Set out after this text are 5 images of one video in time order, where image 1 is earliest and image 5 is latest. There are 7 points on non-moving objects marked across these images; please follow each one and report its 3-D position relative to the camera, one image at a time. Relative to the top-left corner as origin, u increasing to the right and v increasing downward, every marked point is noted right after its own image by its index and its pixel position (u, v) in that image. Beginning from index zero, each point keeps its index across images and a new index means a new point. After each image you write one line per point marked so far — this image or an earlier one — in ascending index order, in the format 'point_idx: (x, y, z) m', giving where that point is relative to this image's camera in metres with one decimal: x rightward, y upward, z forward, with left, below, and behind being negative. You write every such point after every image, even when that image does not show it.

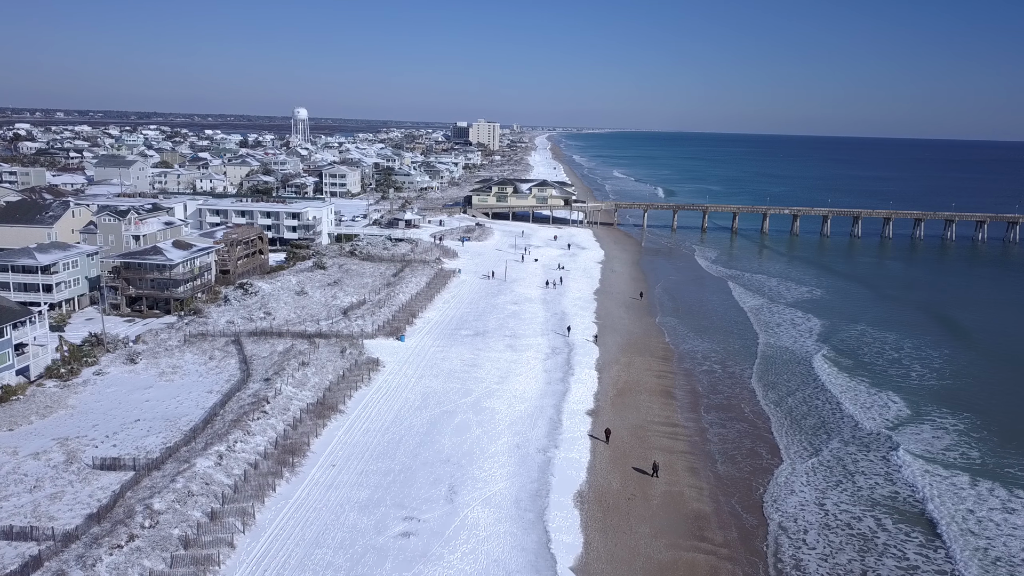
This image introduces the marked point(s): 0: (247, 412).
0: (-6.3, -3.0, +17.6) m
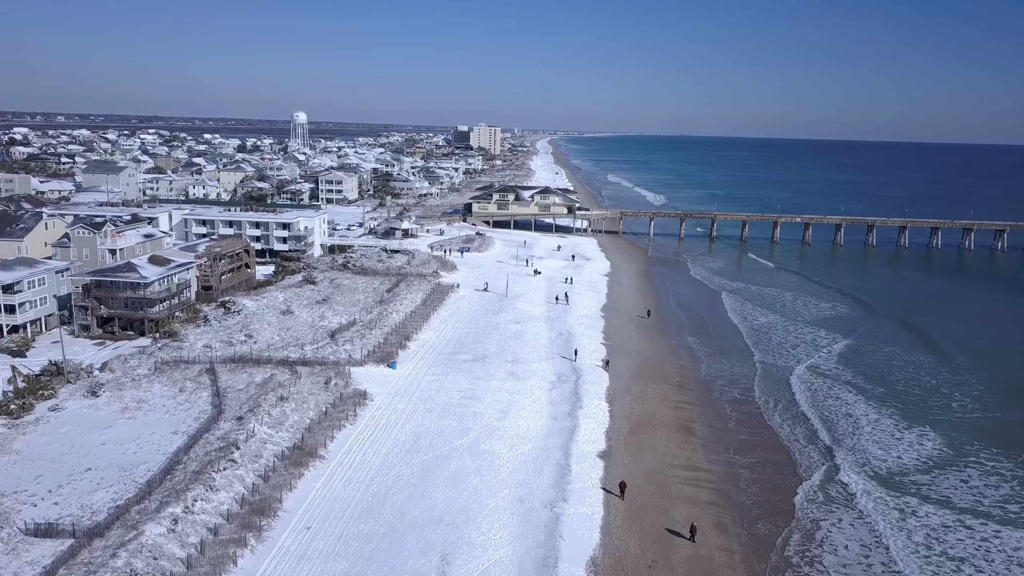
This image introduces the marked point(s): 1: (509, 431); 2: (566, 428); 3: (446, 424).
0: (-6.2, -3.6, +15.4) m
1: (-0.1, -3.6, +18.8) m
2: (+1.4, -3.7, +19.5) m
3: (-1.7, -3.5, +19.0) m
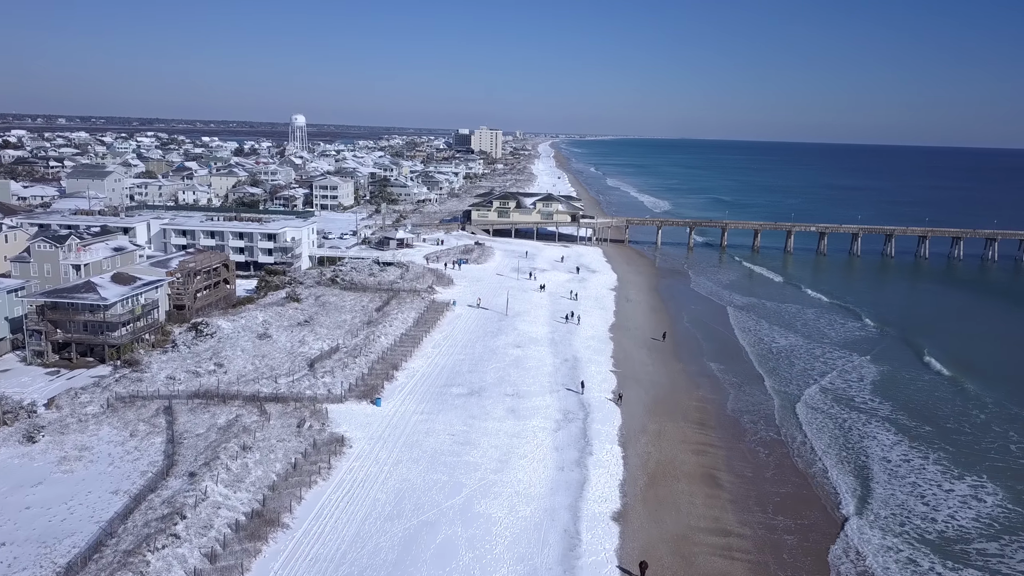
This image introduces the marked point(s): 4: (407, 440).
0: (-6.2, -4.3, +12.8) m
1: (-0.1, -4.4, +16.2) m
2: (+1.4, -4.4, +16.9) m
3: (-1.7, -4.2, +16.4) m
4: (-2.6, -3.7, +18.2) m
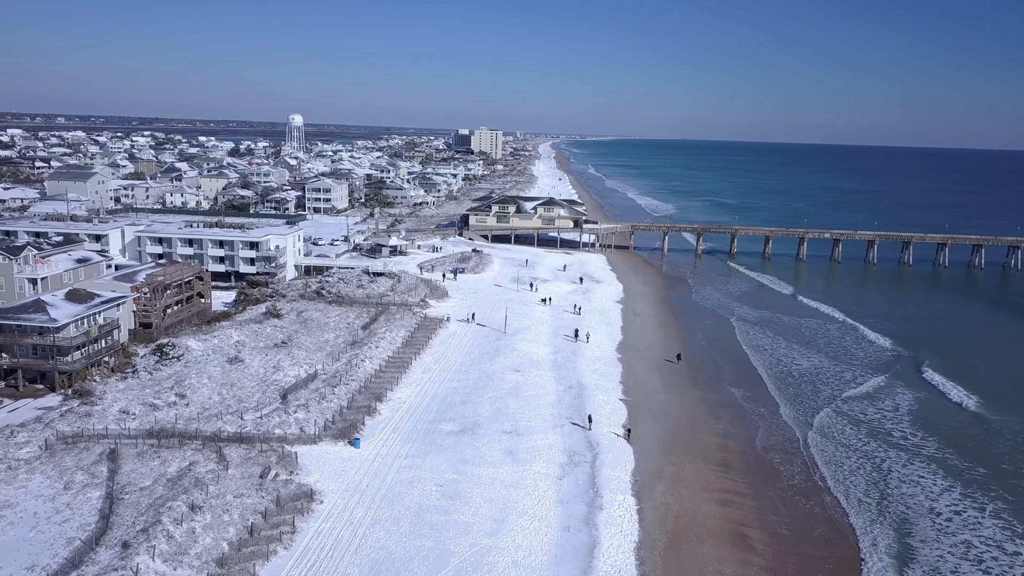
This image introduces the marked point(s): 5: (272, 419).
0: (-6.3, -4.9, +10.3) m
1: (-0.1, -4.9, +13.6) m
2: (+1.4, -5.0, +14.4) m
3: (-1.7, -4.8, +13.8) m
4: (-2.6, -4.3, +15.7) m
5: (-6.0, -3.3, +18.6) m
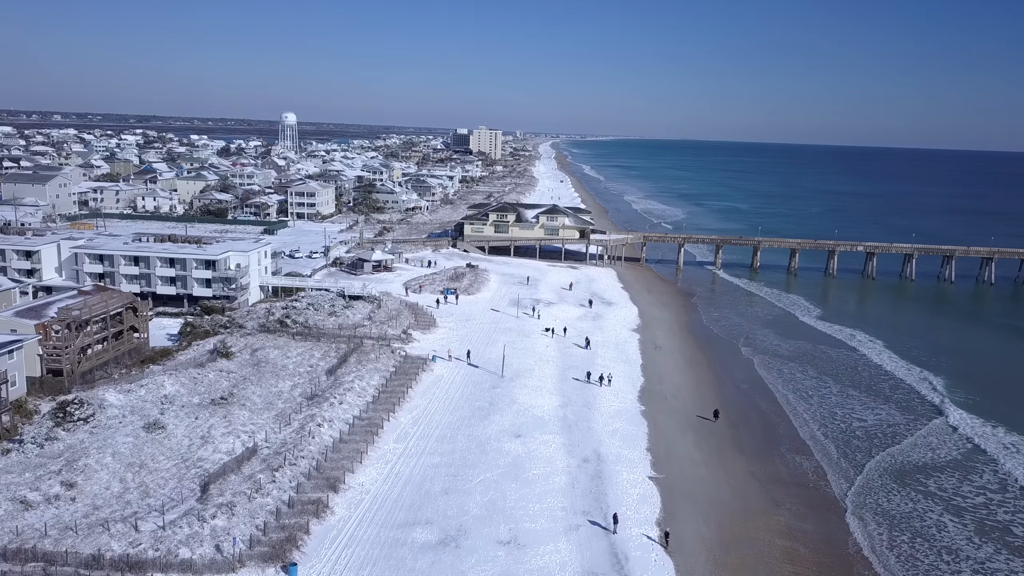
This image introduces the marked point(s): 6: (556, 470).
0: (-6.3, -6.0, +5.2) m
1: (-0.2, -6.1, +8.5) m
2: (+1.3, -6.1, +9.3) m
3: (-1.8, -5.9, +8.8) m
4: (-2.6, -5.4, +10.6) m
5: (-6.1, -4.3, +13.5) m
6: (+1.0, -4.3, +17.5) m
